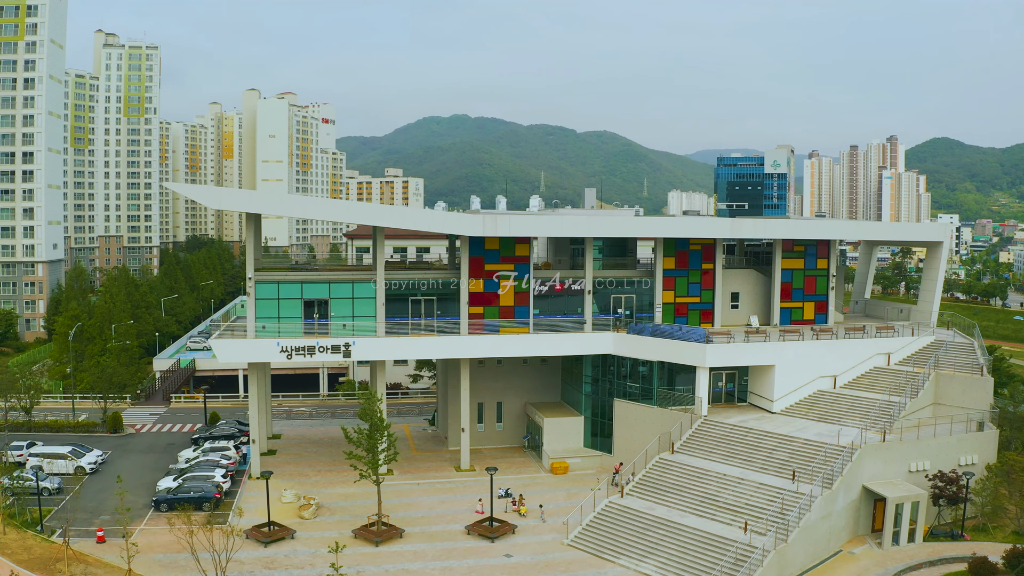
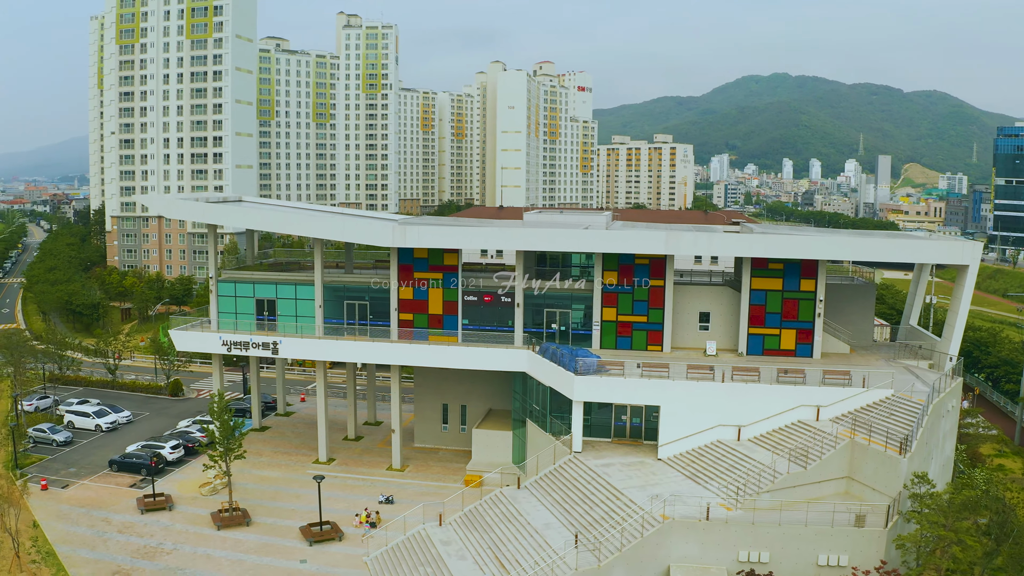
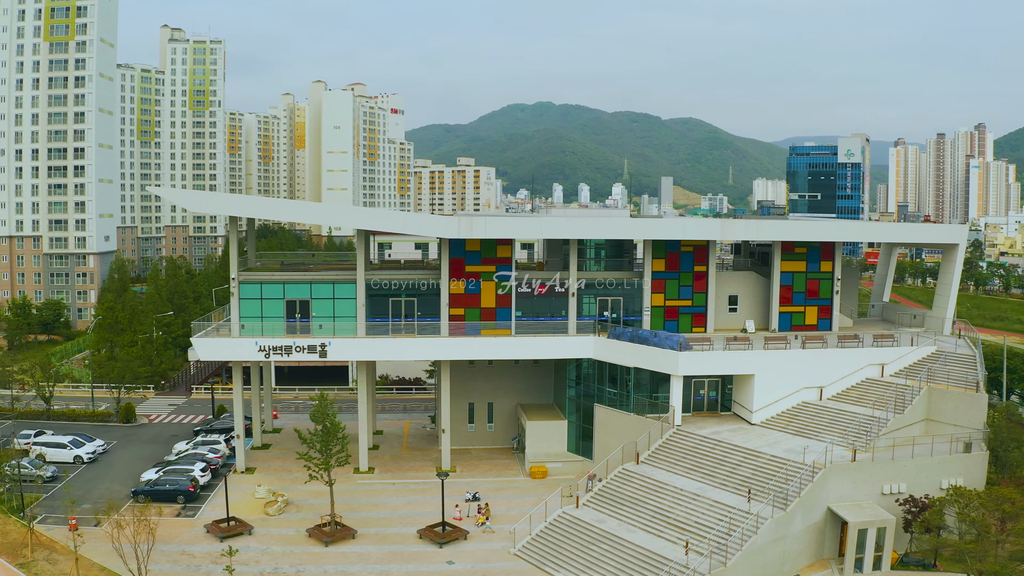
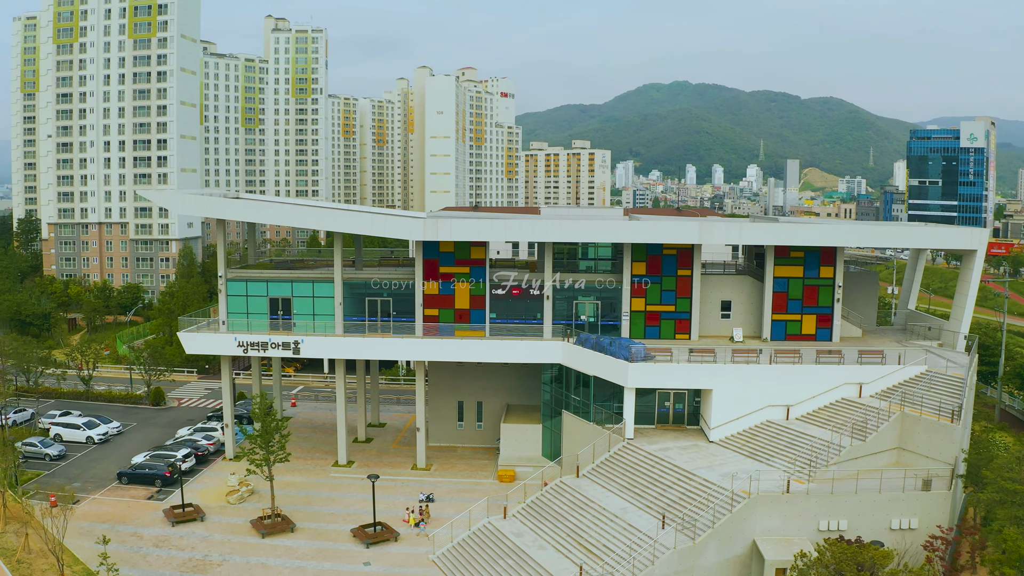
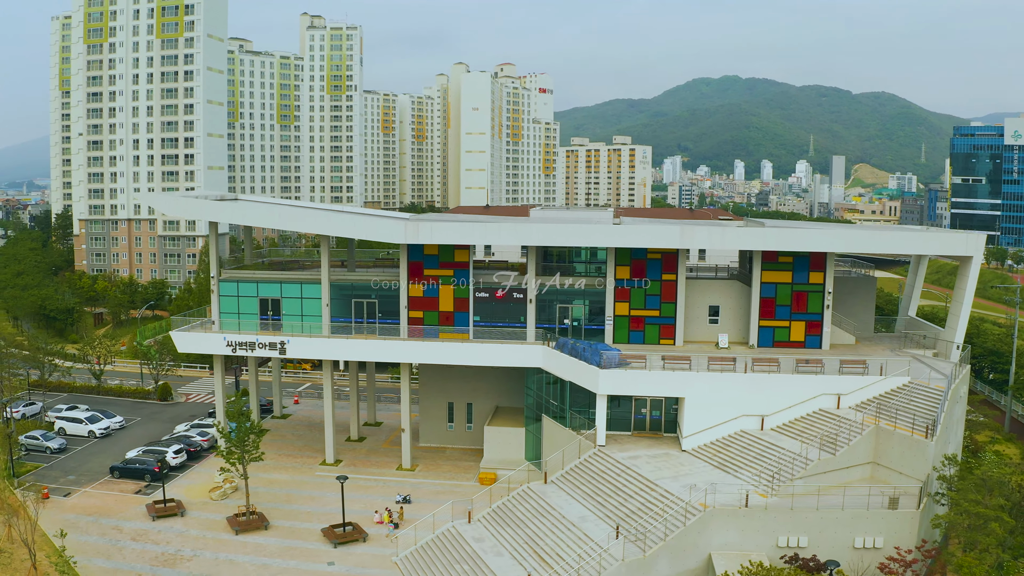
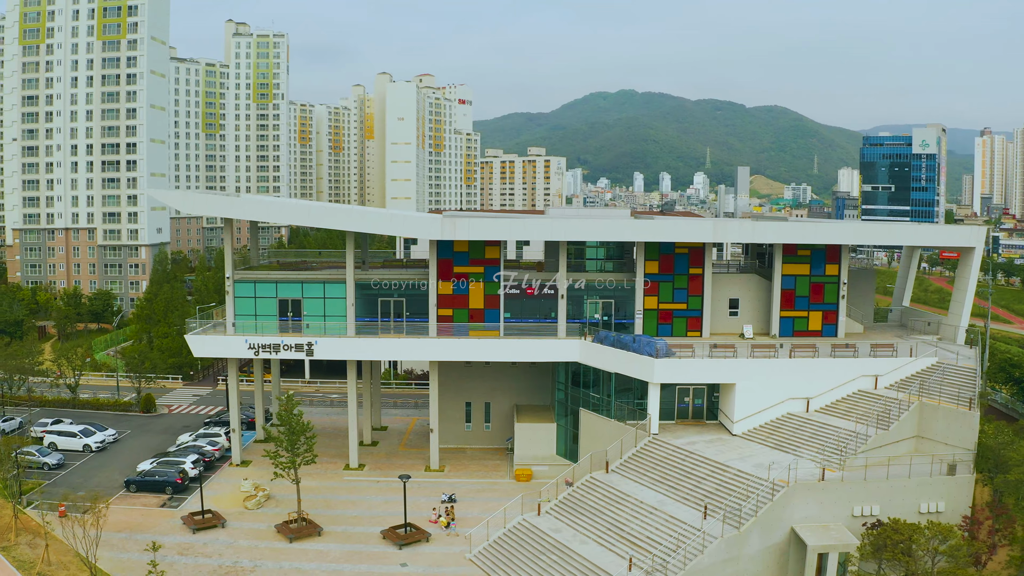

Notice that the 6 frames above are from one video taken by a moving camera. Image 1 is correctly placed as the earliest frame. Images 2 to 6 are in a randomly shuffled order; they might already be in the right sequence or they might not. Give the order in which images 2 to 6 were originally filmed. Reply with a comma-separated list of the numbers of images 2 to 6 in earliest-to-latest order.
3, 6, 4, 5, 2
